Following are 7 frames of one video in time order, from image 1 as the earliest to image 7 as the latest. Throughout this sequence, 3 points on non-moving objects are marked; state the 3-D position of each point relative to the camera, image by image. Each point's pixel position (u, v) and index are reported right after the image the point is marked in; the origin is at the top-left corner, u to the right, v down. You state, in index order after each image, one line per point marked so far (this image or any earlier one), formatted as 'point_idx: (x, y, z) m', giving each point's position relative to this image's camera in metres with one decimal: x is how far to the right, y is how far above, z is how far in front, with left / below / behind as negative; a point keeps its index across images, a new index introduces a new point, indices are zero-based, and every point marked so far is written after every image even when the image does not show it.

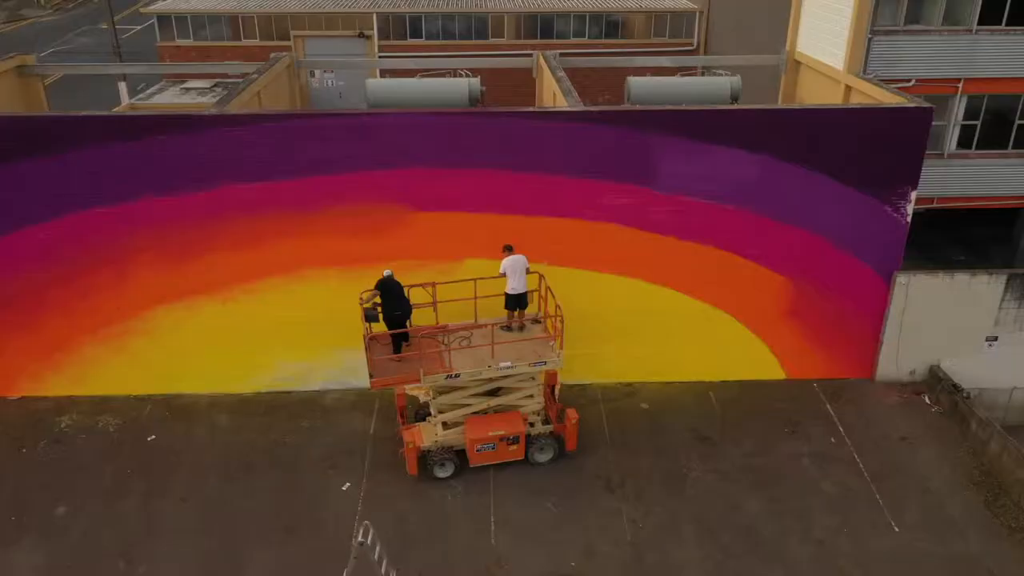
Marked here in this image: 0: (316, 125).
0: (-2.9, +2.5, +12.4) m
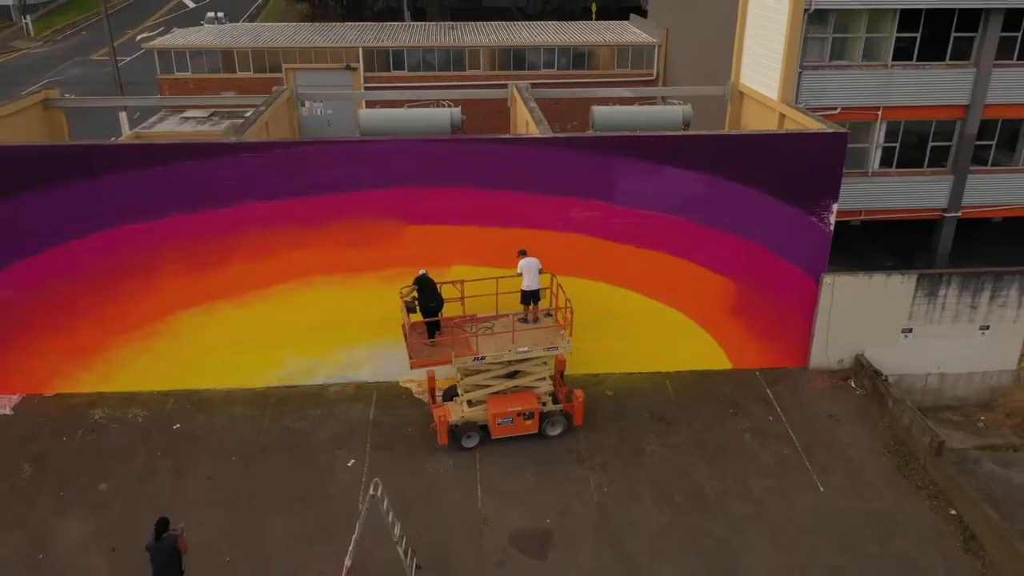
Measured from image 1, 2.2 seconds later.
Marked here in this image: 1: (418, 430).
0: (-3.3, +2.4, +14.4) m
1: (-1.7, -2.5, +15.0) m
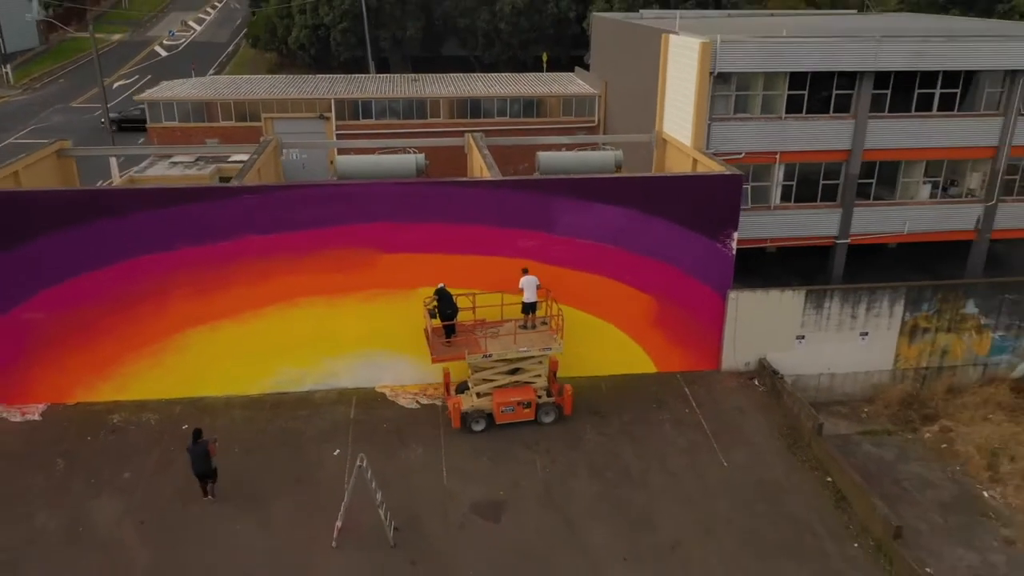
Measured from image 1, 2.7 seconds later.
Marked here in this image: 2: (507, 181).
0: (-4.2, +2.0, +17.4) m
1: (-2.5, -2.9, +17.8) m
2: (-0.1, +2.3, +17.7) m
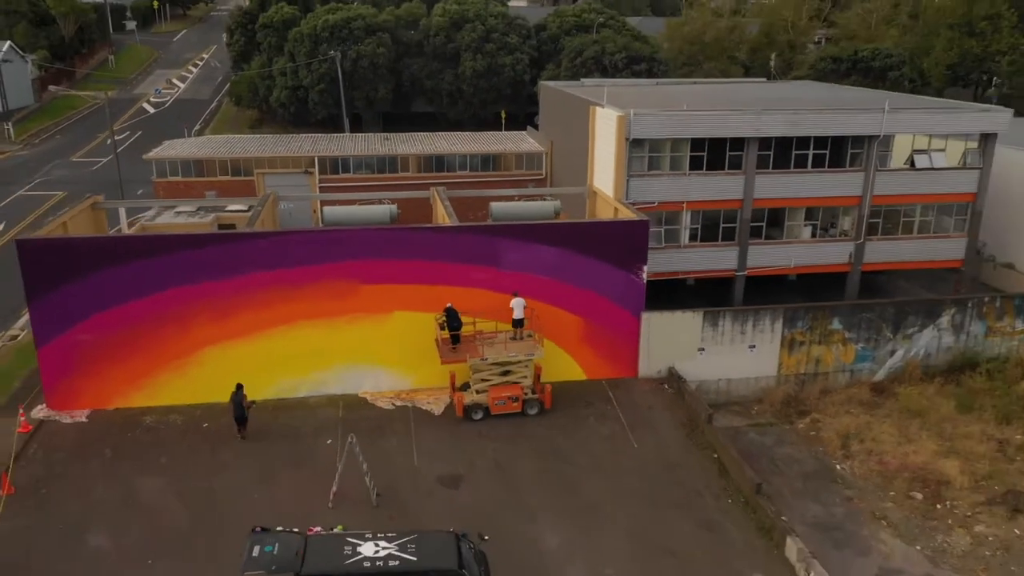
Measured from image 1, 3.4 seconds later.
0: (-5.4, +1.4, +22.0) m
1: (-3.7, -3.6, +22.2) m
2: (-1.3, +1.7, +22.5) m
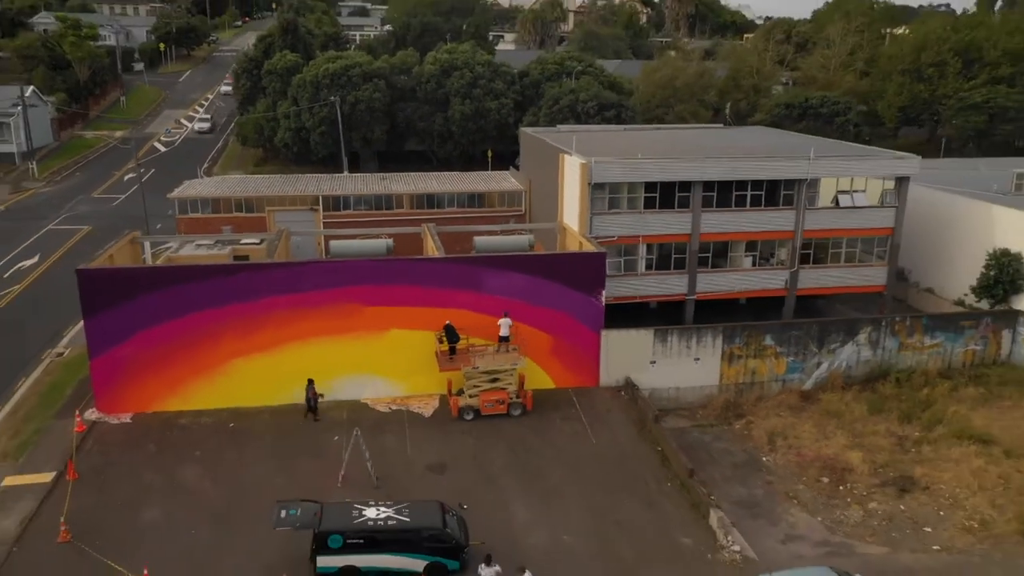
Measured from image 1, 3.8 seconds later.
0: (-6.1, +0.7, +26.2) m
1: (-4.4, -4.3, +26.3) m
2: (-2.0, +1.0, +26.8) m
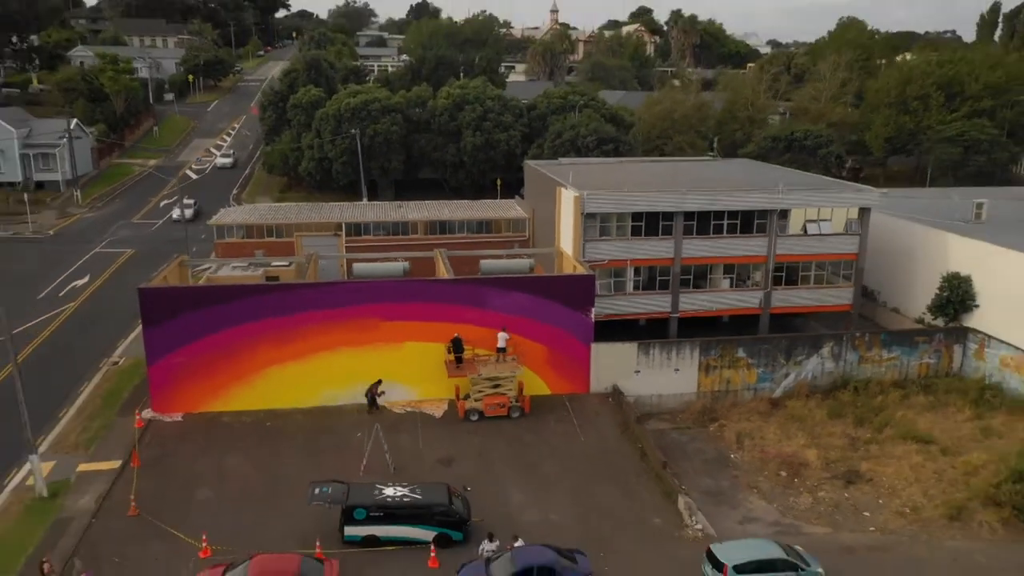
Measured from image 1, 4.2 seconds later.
0: (-6.1, +0.1, +30.3) m
1: (-4.4, -4.9, +30.2) m
2: (-2.0, +0.3, +30.8) m
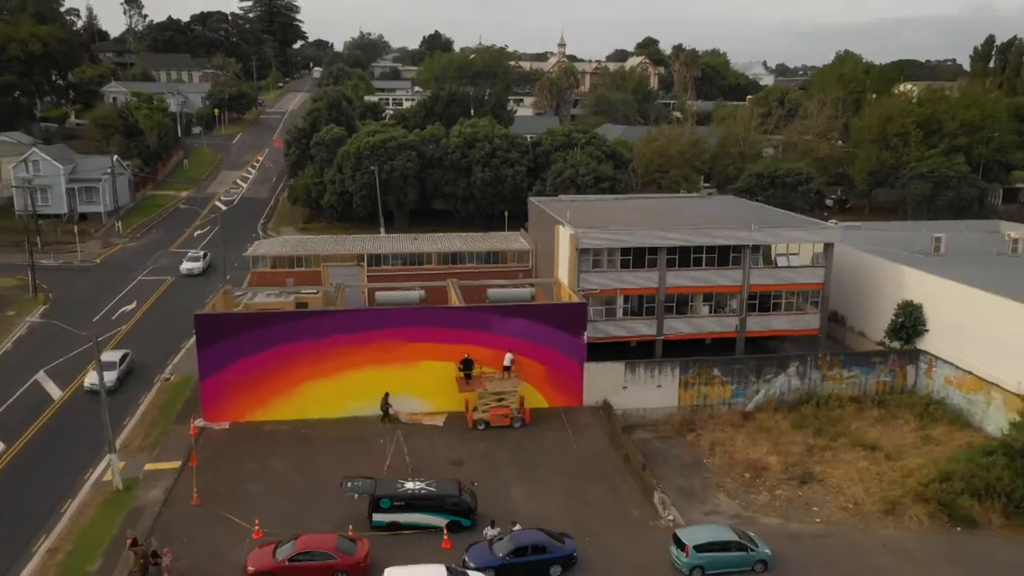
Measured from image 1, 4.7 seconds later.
0: (-6.0, -1.0, +35.1) m
1: (-4.3, -6.0, +34.9) m
2: (-1.9, -0.8, +35.6) m
